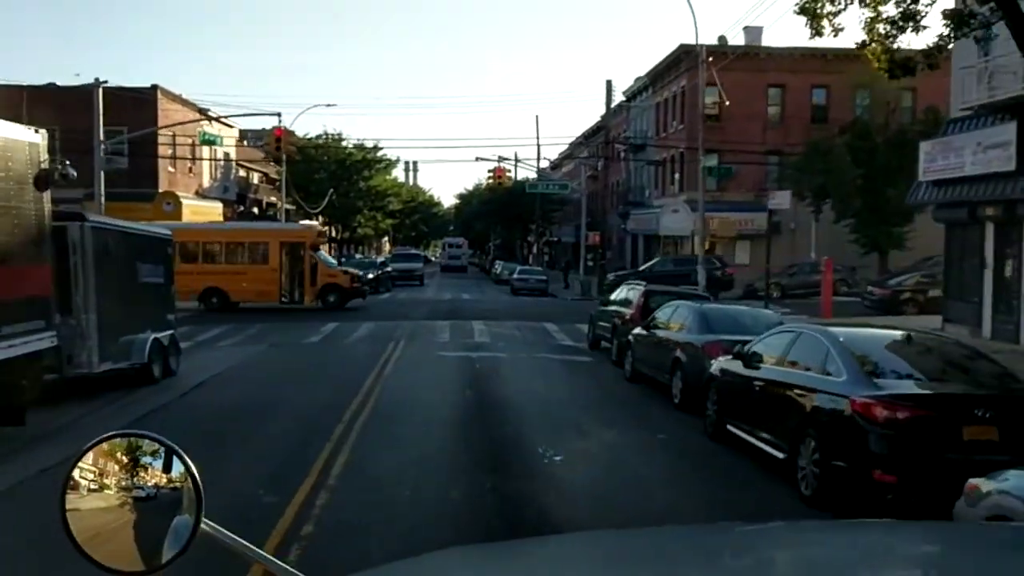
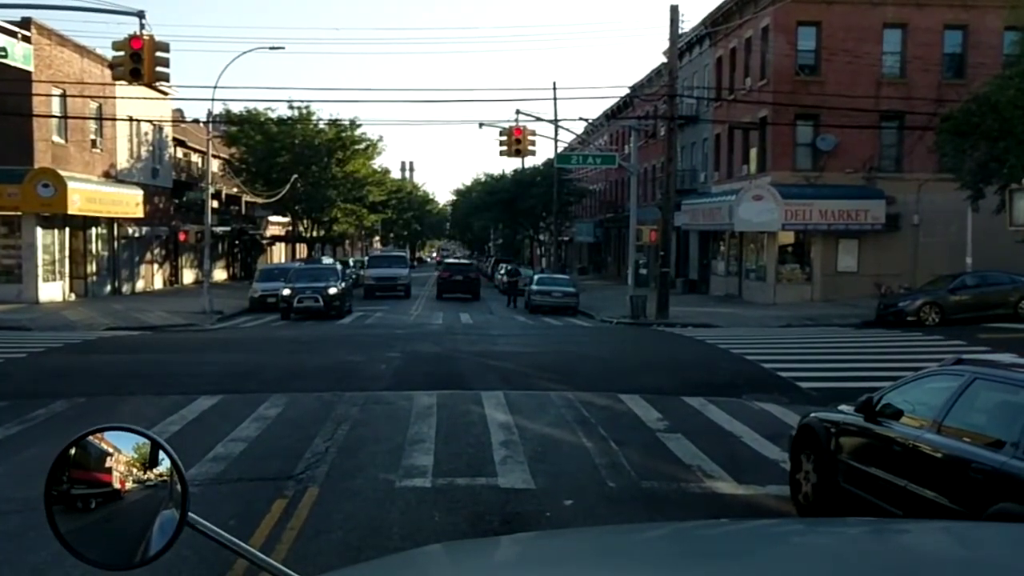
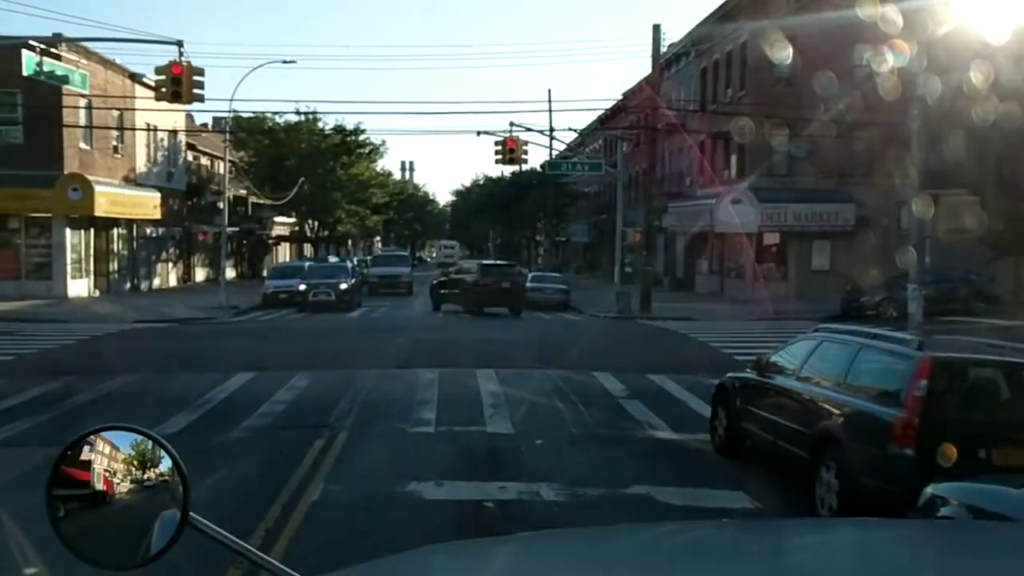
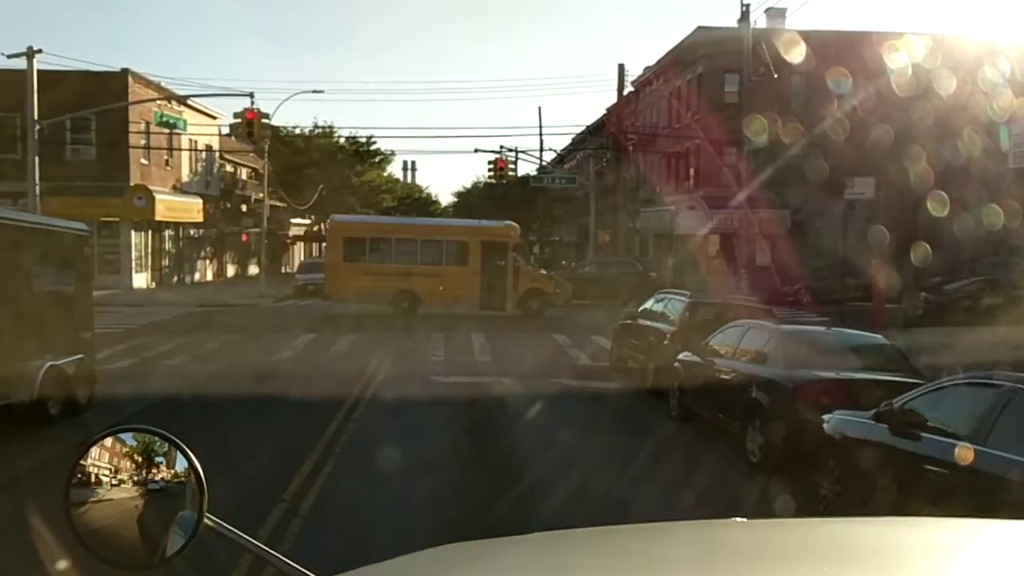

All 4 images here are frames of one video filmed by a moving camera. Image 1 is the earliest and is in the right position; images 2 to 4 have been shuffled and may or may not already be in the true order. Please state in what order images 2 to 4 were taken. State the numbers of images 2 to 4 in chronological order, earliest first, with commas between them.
4, 3, 2
